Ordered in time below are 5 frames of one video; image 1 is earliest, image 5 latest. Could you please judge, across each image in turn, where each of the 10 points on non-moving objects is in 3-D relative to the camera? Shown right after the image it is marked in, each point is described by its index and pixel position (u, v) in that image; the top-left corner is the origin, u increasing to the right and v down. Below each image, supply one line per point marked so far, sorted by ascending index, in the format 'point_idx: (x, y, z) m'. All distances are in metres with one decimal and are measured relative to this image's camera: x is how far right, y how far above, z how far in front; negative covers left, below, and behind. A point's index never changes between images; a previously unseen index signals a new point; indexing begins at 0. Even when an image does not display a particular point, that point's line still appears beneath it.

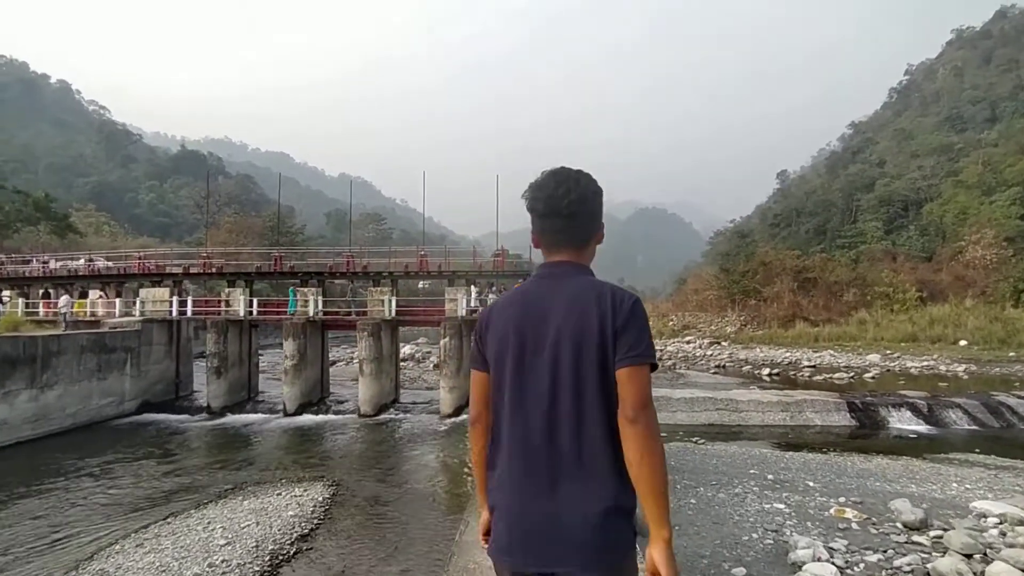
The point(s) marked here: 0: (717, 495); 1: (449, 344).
0: (+3.0, -3.0, +8.6) m
1: (-1.9, -1.7, +18.2) m
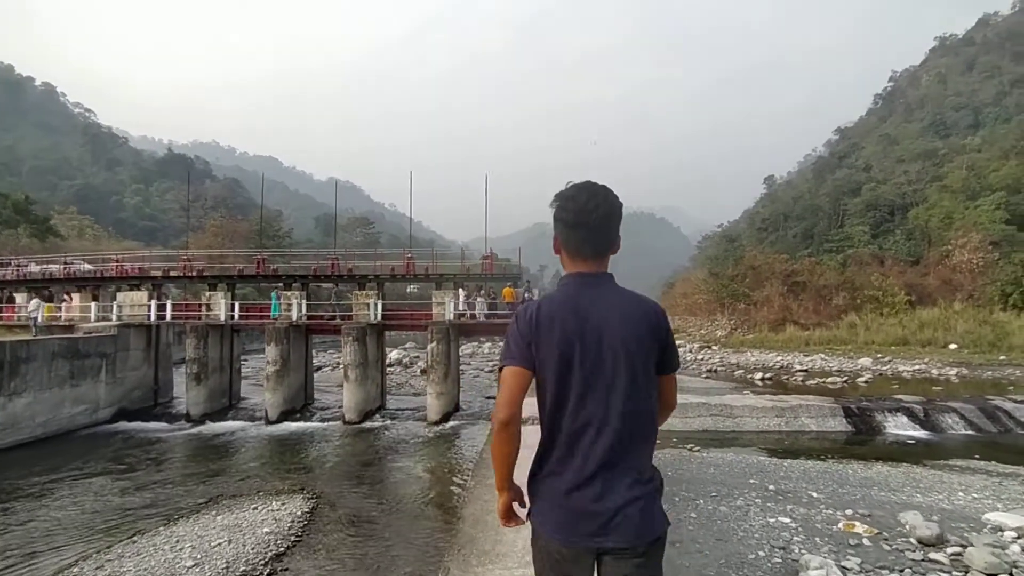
0: (+2.8, -3.0, +8.1) m
1: (-2.2, -1.8, +17.7) m
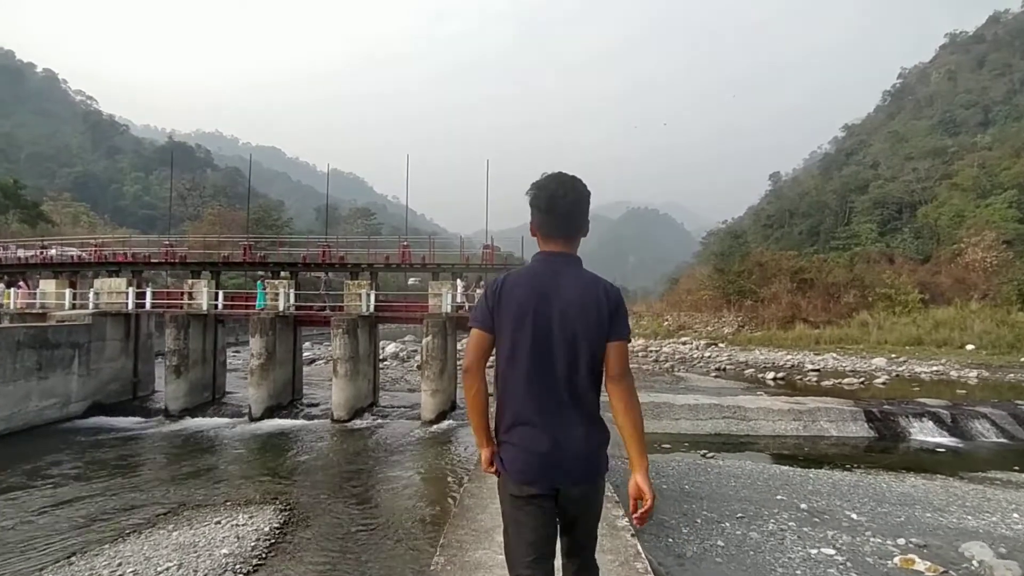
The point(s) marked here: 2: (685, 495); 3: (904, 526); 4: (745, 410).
0: (+2.8, -2.9, +7.0) m
1: (-2.2, -1.5, +16.5) m
2: (+2.6, -3.1, +8.8) m
3: (+5.2, -3.1, +7.9) m
4: (+6.7, -3.5, +17.1) m
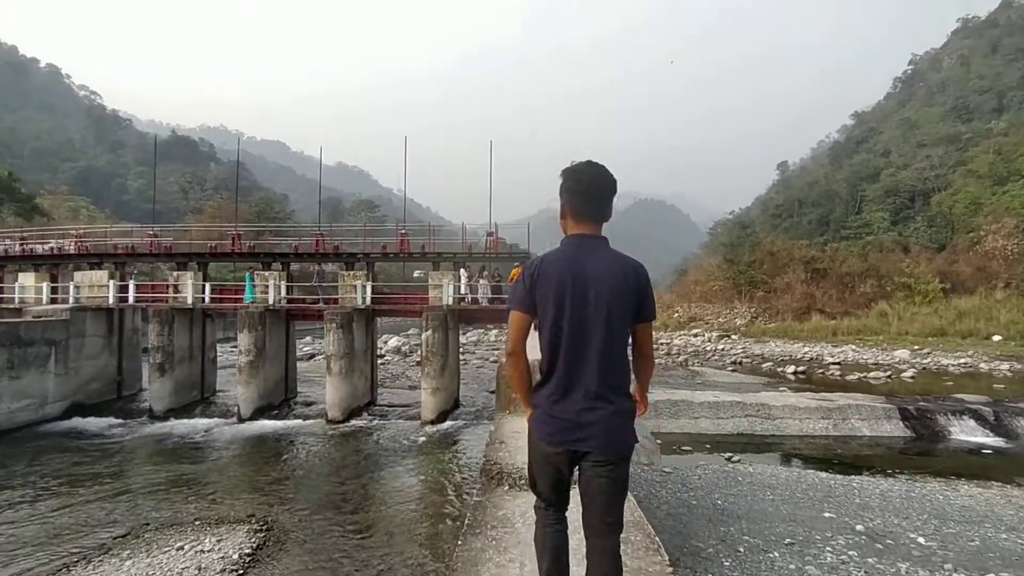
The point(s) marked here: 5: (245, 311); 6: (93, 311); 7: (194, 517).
0: (+2.9, -2.7, +5.8) m
1: (-2.1, -1.3, +15.4) m
2: (+2.7, -2.9, +7.6) m
3: (+5.3, -3.0, +6.6) m
4: (+6.9, -3.2, +15.9) m
5: (-7.2, -0.6, +16.1) m
6: (-11.9, -0.6, +16.8) m
7: (-4.5, -3.3, +8.4) m
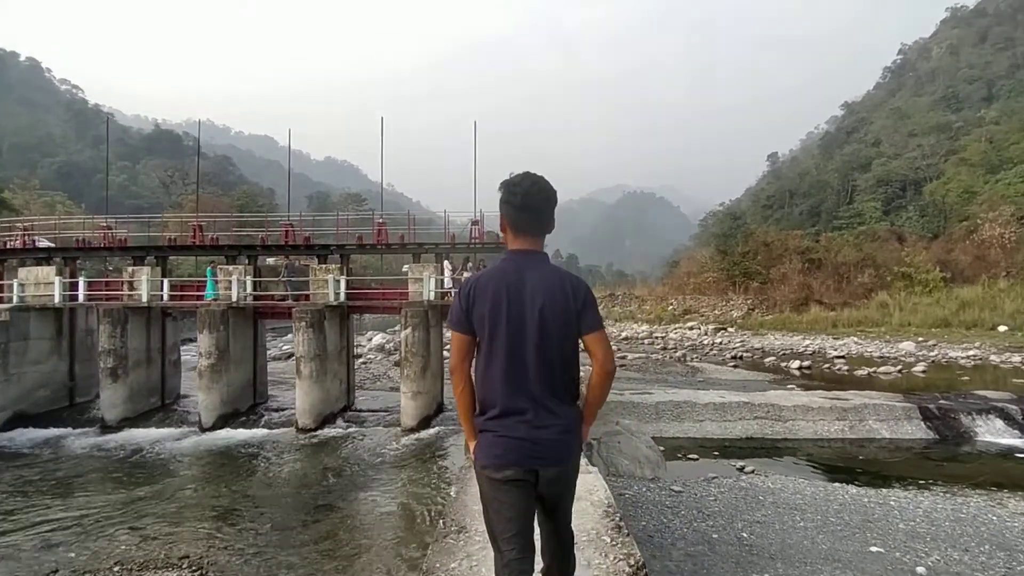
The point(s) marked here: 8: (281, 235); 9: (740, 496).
0: (+2.7, -2.7, +4.5) m
1: (-2.4, -1.2, +14.0) m
2: (+2.5, -2.8, +6.3) m
3: (+5.1, -2.8, +5.4) m
4: (+6.6, -3.0, +14.7) m
5: (-7.5, -0.5, +14.6) m
6: (-12.2, -0.6, +15.2) m
7: (-4.7, -3.2, +7.0) m
8: (-7.1, +1.7, +18.6) m
9: (+3.4, -3.0, +8.5) m
